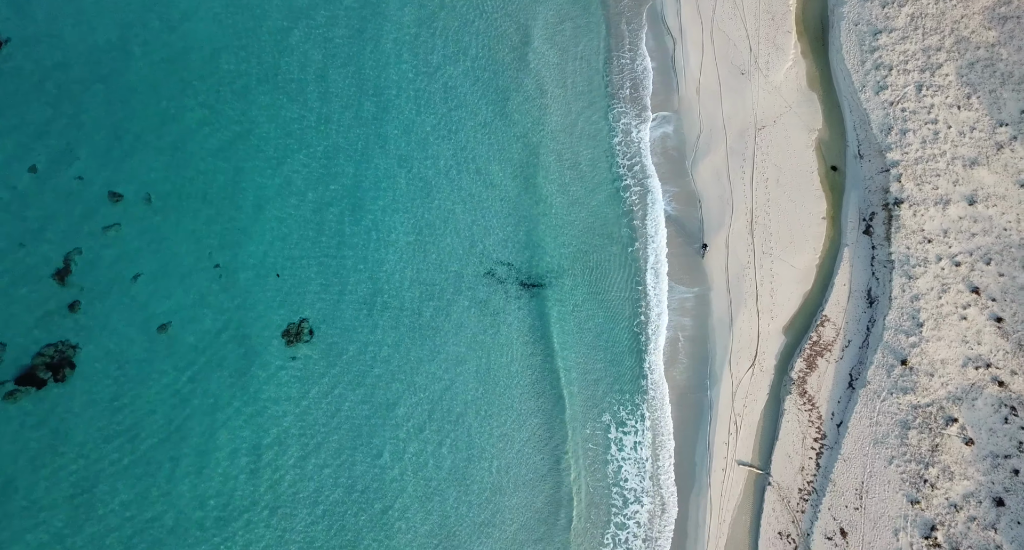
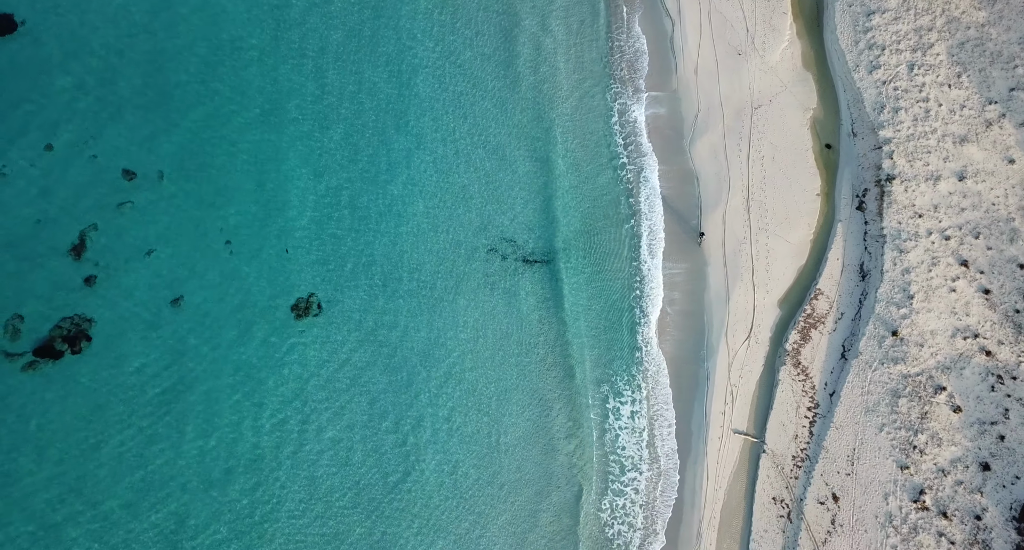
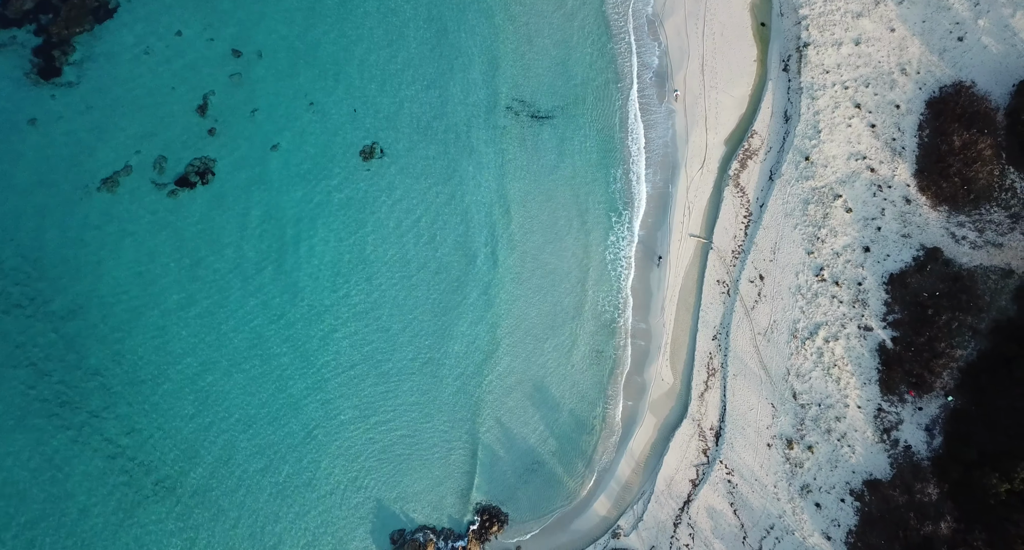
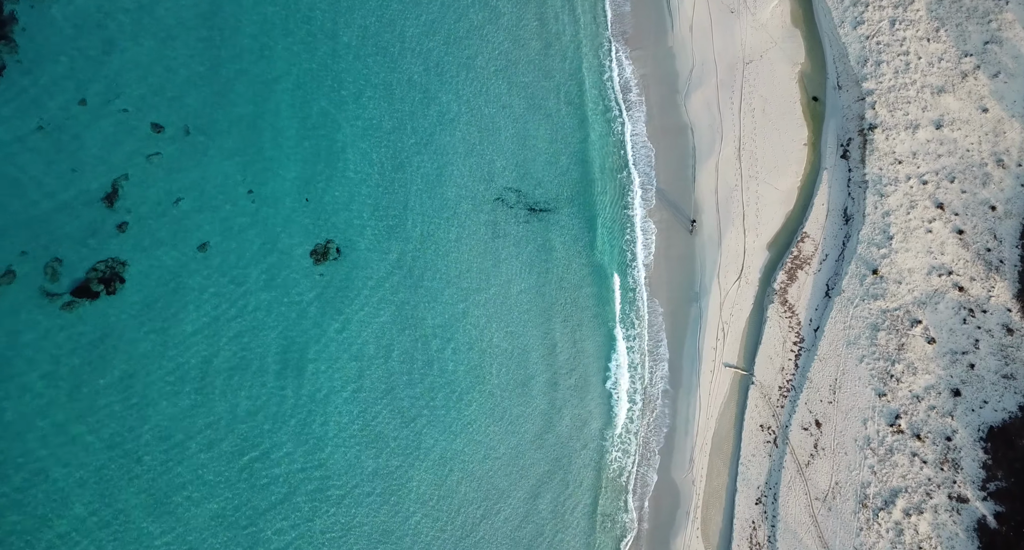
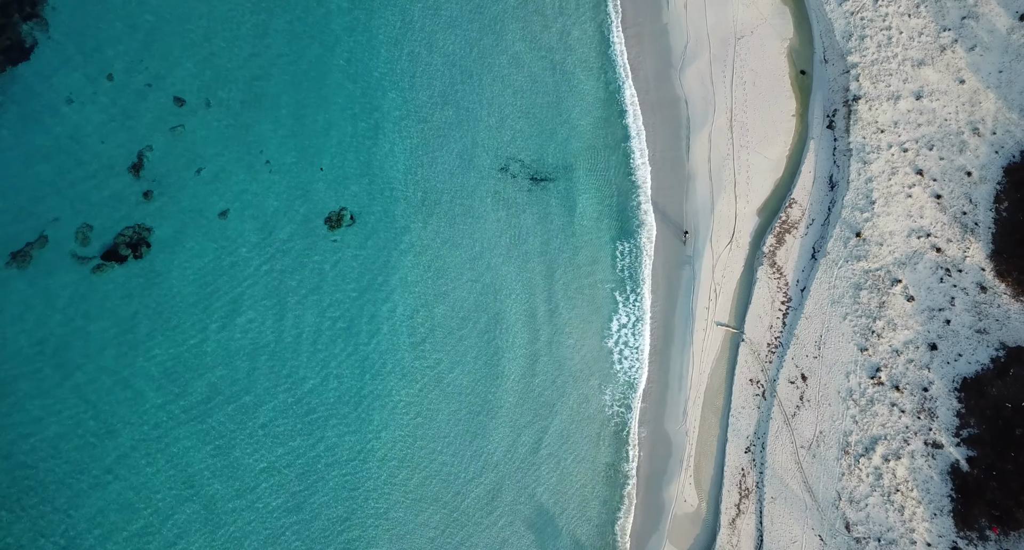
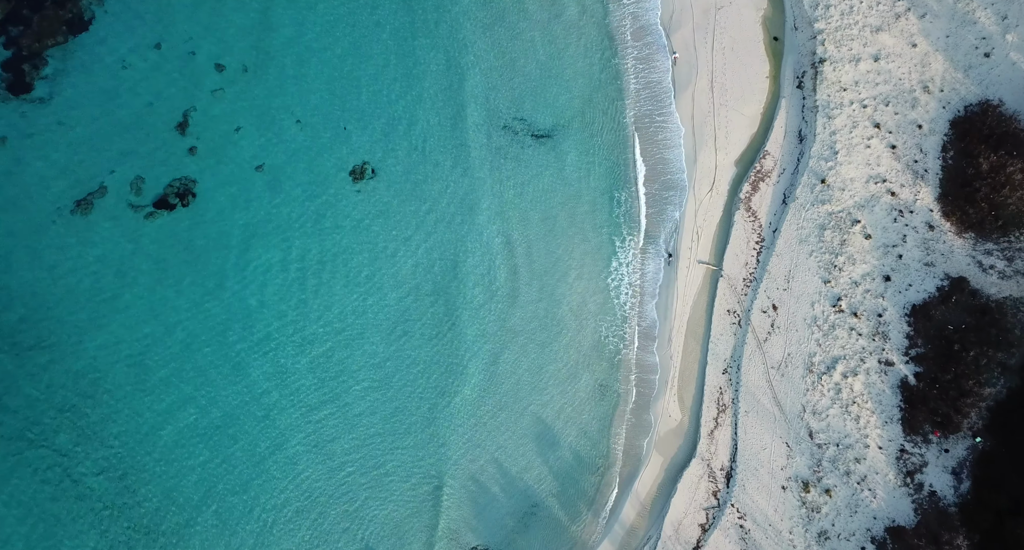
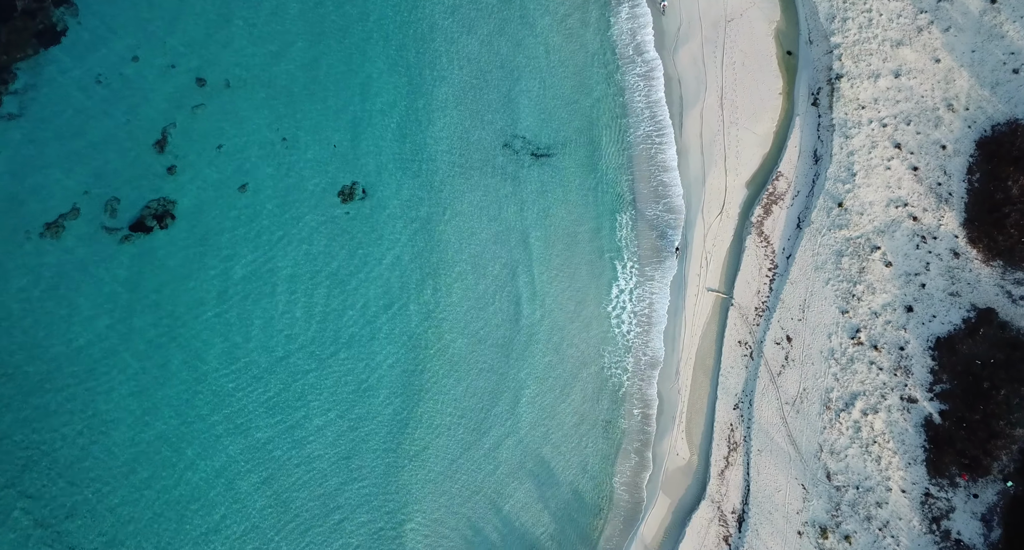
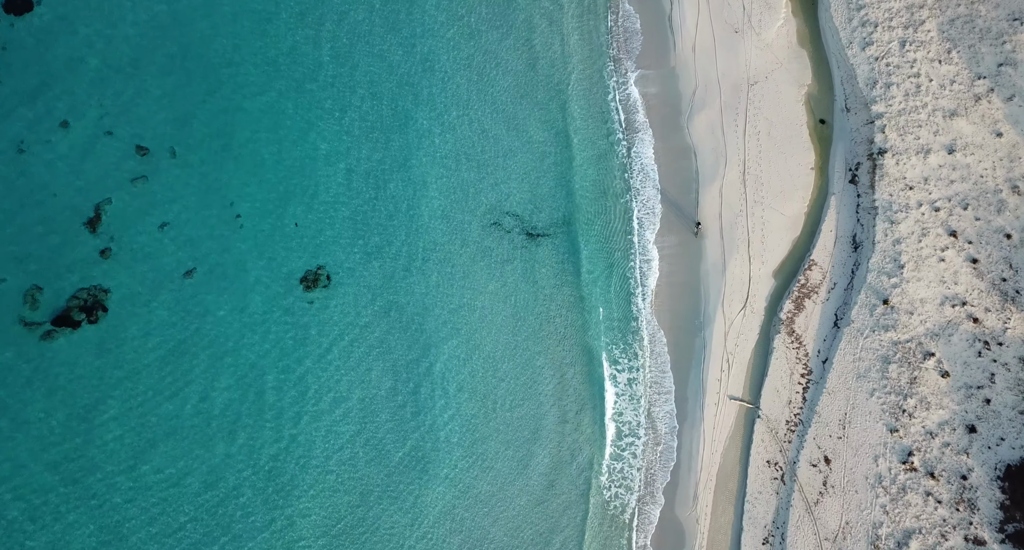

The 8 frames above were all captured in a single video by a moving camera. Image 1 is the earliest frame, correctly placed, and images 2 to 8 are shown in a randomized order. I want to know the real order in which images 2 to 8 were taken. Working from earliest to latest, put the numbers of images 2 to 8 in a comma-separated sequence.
2, 8, 4, 5, 7, 6, 3
